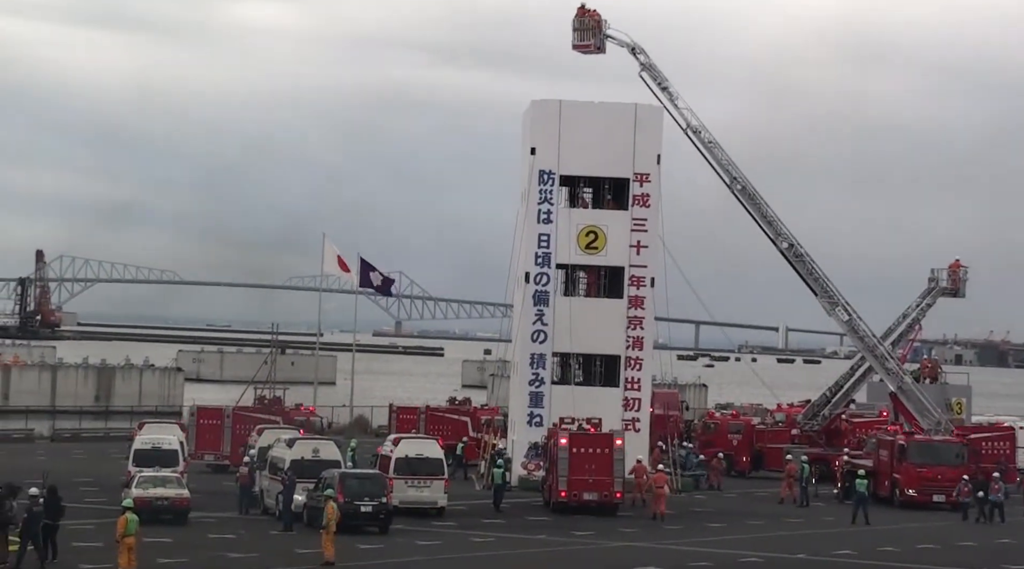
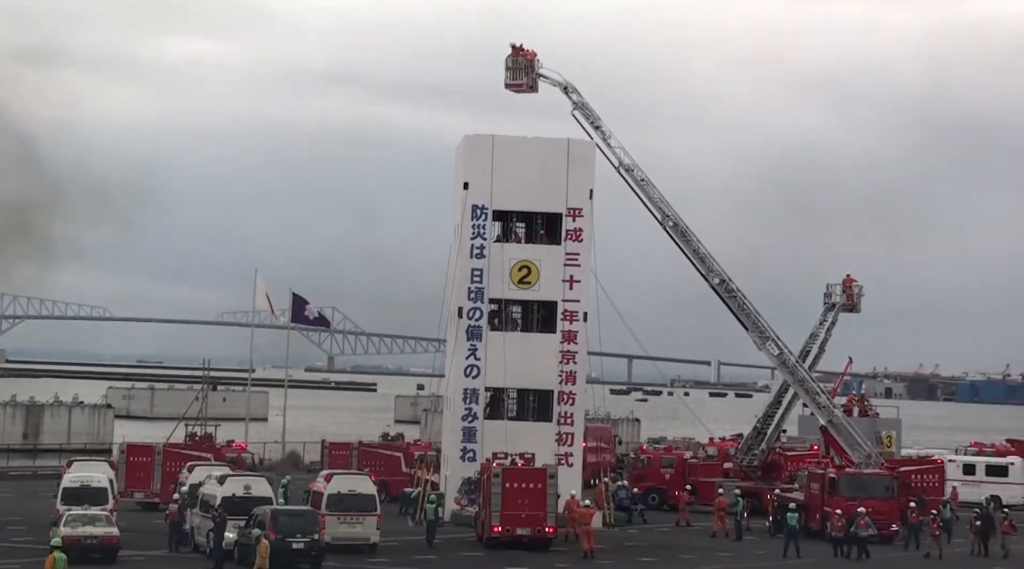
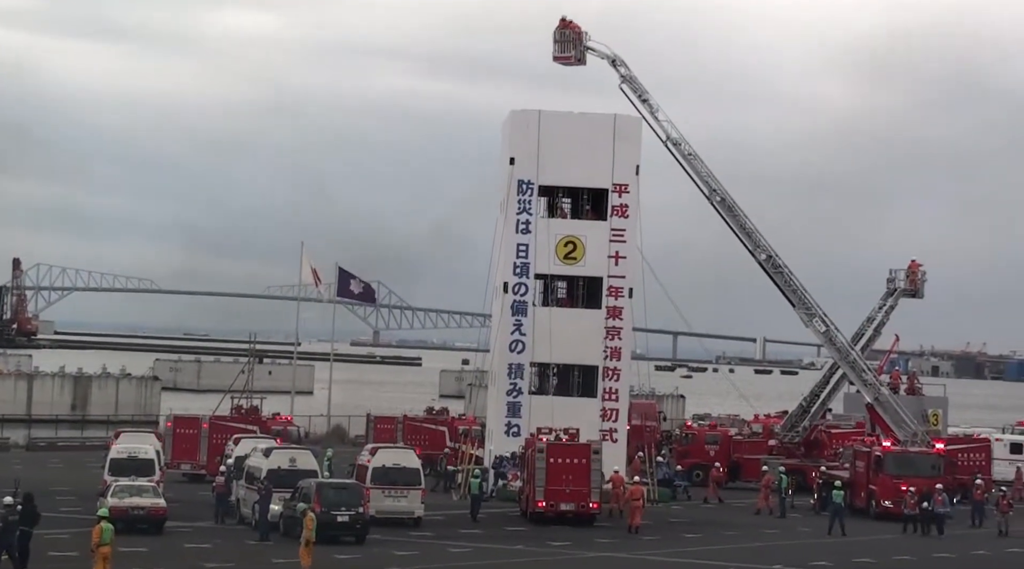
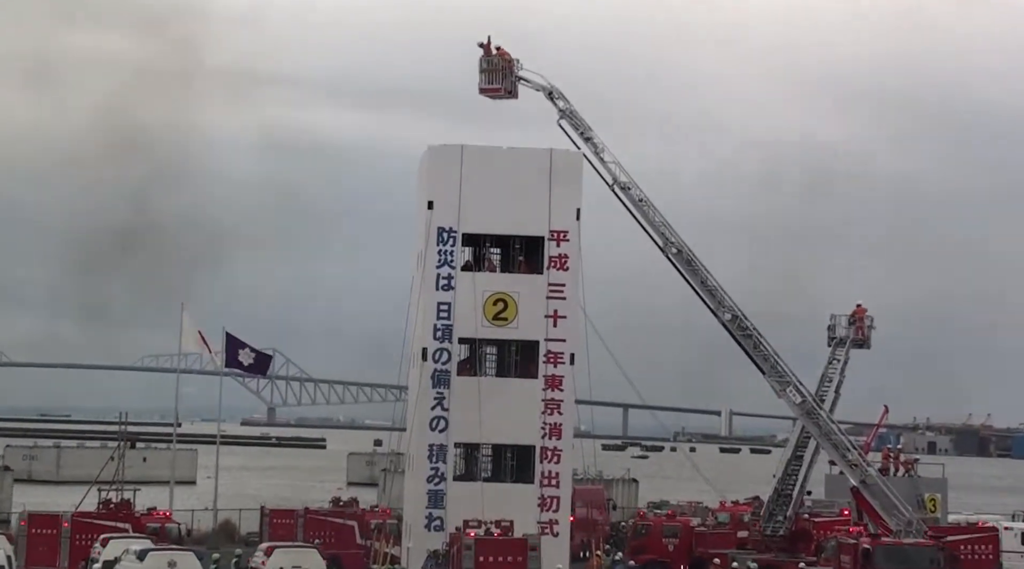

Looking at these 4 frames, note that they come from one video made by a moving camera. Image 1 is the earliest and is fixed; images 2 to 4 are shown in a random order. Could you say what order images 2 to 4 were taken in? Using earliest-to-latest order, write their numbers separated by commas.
3, 2, 4
